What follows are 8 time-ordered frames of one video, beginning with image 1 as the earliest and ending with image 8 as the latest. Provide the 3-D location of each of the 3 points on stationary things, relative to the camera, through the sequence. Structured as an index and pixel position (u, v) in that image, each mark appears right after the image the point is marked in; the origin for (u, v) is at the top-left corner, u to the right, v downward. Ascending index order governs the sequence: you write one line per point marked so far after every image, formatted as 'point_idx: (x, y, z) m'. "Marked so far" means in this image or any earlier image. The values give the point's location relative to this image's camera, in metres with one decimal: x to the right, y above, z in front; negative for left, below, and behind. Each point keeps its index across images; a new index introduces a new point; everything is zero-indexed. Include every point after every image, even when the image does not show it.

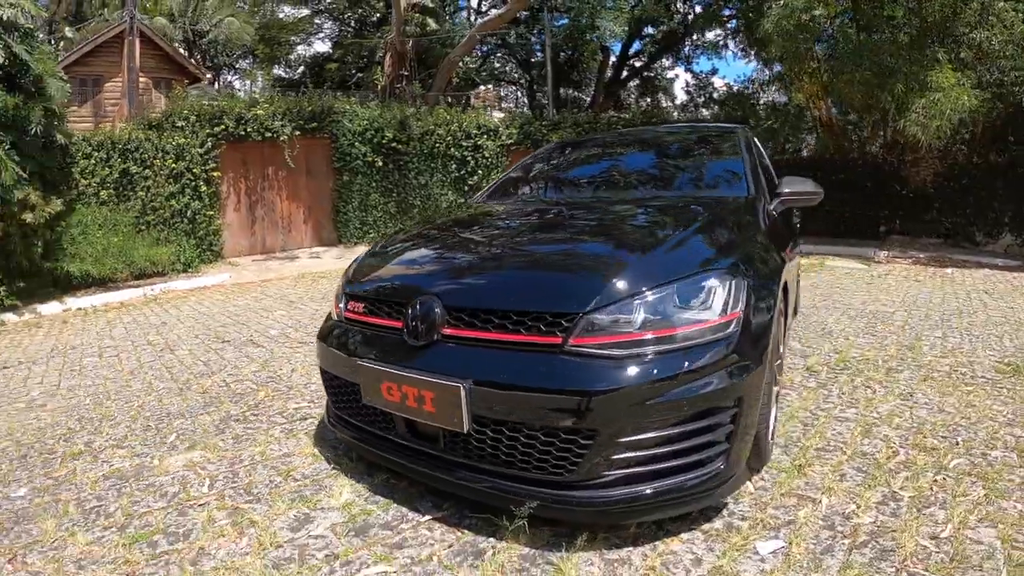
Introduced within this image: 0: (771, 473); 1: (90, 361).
0: (+0.8, -0.5, +2.6) m
1: (-1.7, -0.3, +3.8) m
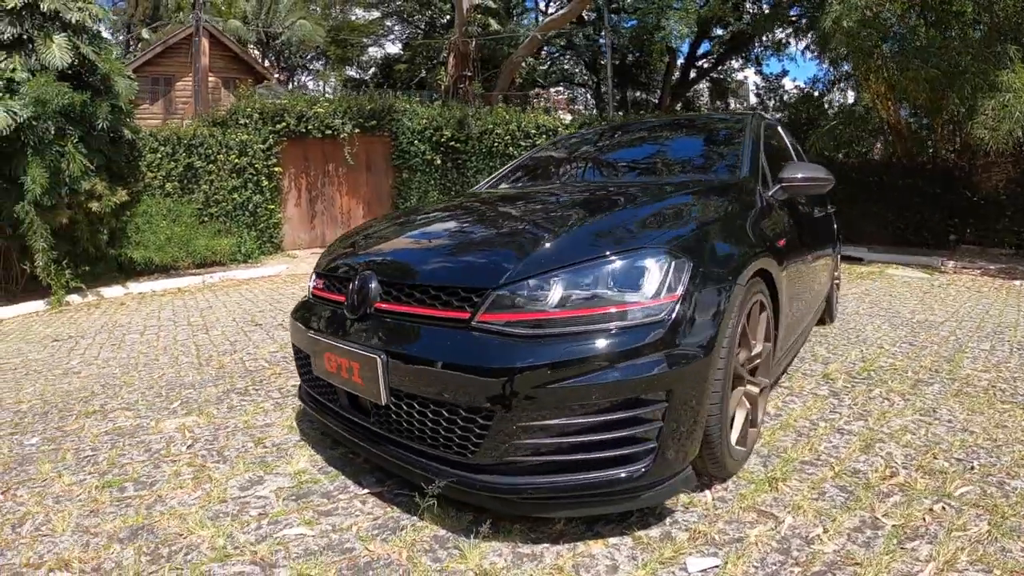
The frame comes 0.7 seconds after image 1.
0: (+0.6, -0.5, +2.5) m
1: (-1.7, -0.2, +4.1) m
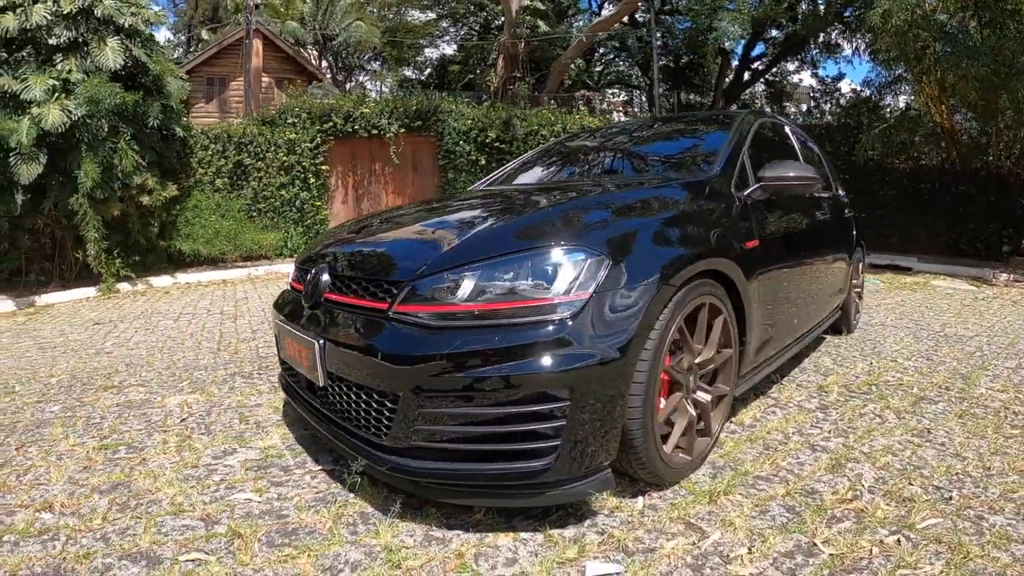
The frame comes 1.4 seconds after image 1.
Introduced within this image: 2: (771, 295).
0: (+0.4, -0.5, +2.5) m
1: (-1.6, -0.2, +4.3) m
2: (+0.8, 0.0, +2.9) m
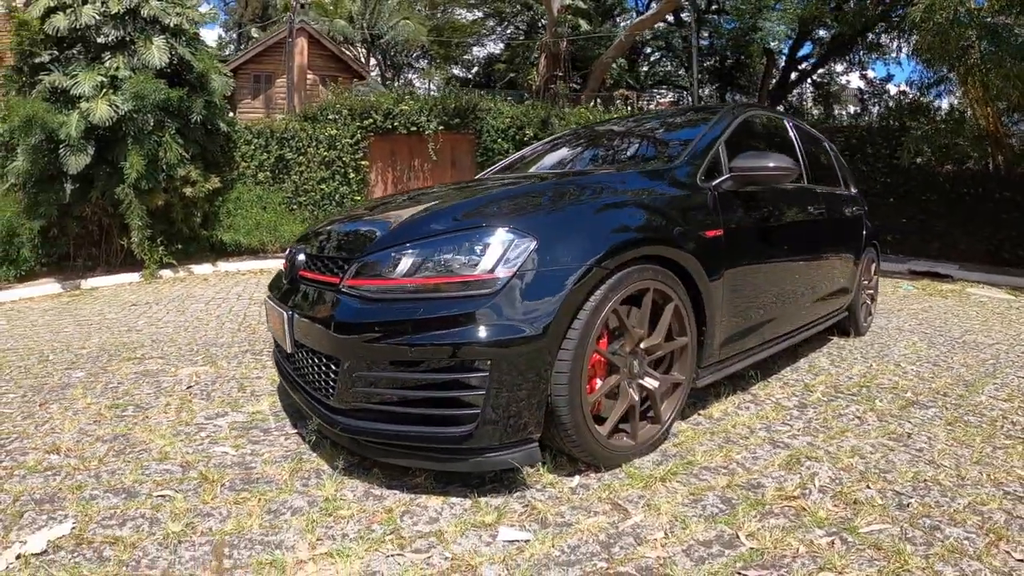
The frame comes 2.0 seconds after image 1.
0: (+0.3, -0.5, +2.5) m
1: (-1.5, -0.1, +4.5) m
2: (+0.7, 0.0, +2.9) m
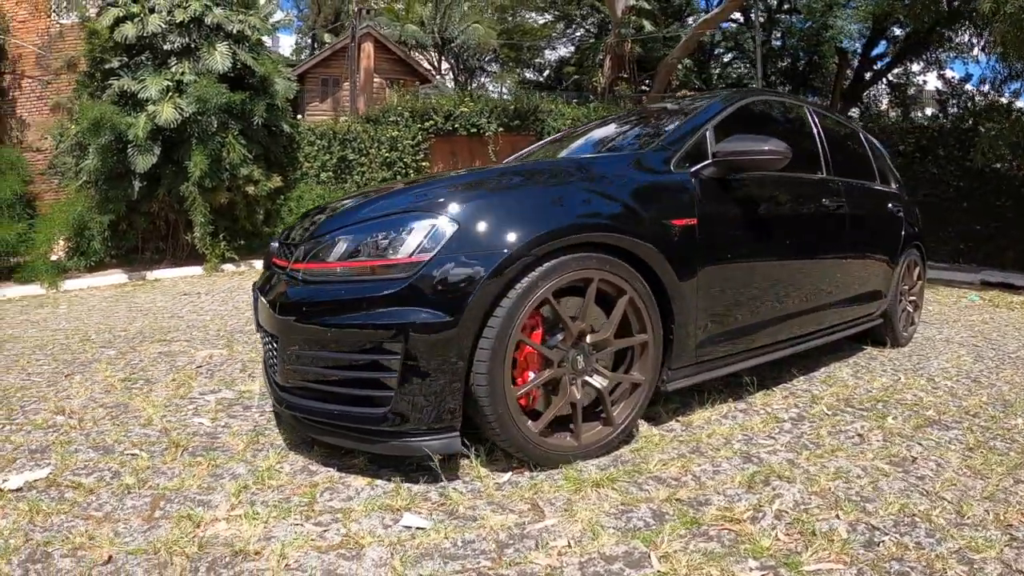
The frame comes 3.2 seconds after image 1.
0: (+0.1, -0.5, +2.4) m
1: (-1.3, -0.1, +4.7) m
2: (+0.6, 0.0, +2.8) m
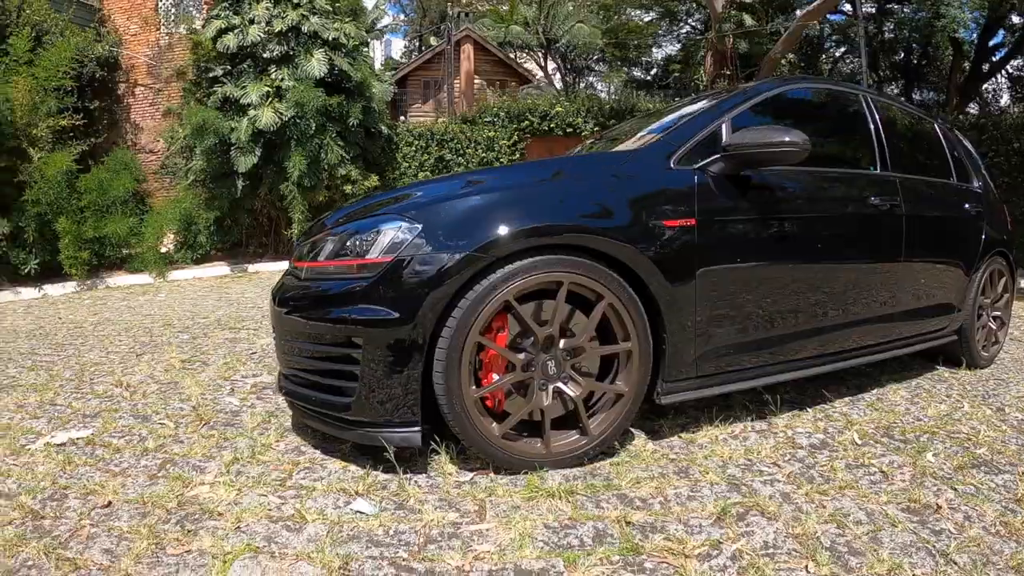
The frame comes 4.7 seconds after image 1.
0: (0.0, -0.5, +2.4) m
1: (-0.9, 0.0, +5.0) m
2: (+0.6, 0.0, +2.6) m
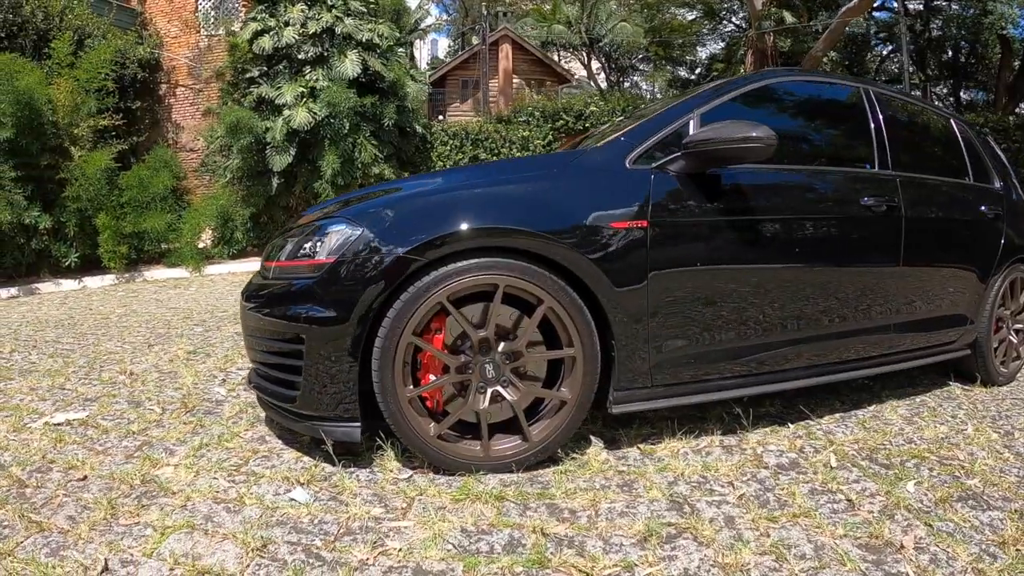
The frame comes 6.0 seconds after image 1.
0: (-0.1, -0.5, +2.4) m
1: (-0.8, 0.0, +5.0) m
2: (+0.5, 0.0, +2.6) m
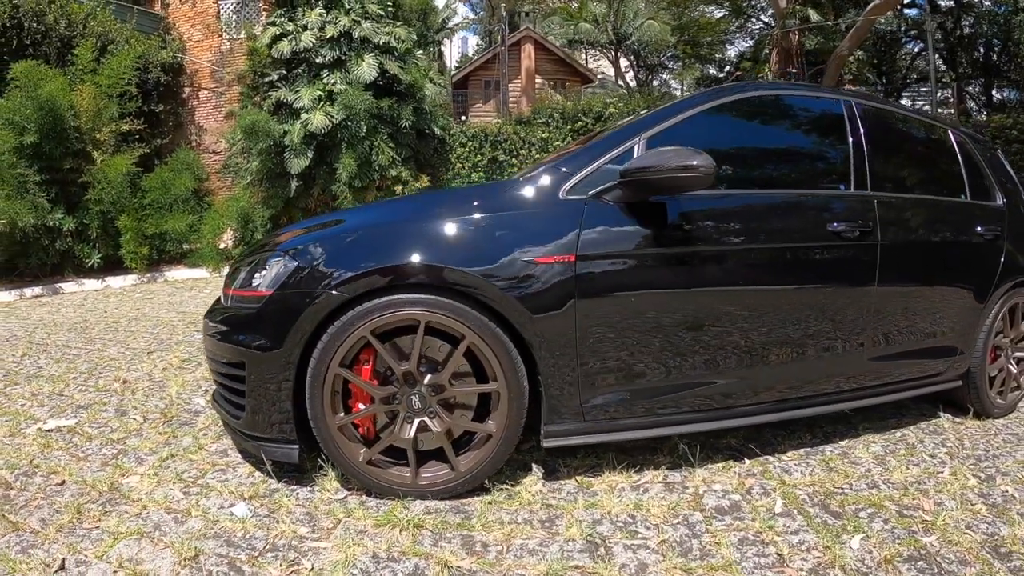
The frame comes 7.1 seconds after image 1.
0: (-0.3, -0.6, +2.4) m
1: (-0.7, 0.0, +5.1) m
2: (+0.3, -0.1, +2.5) m
